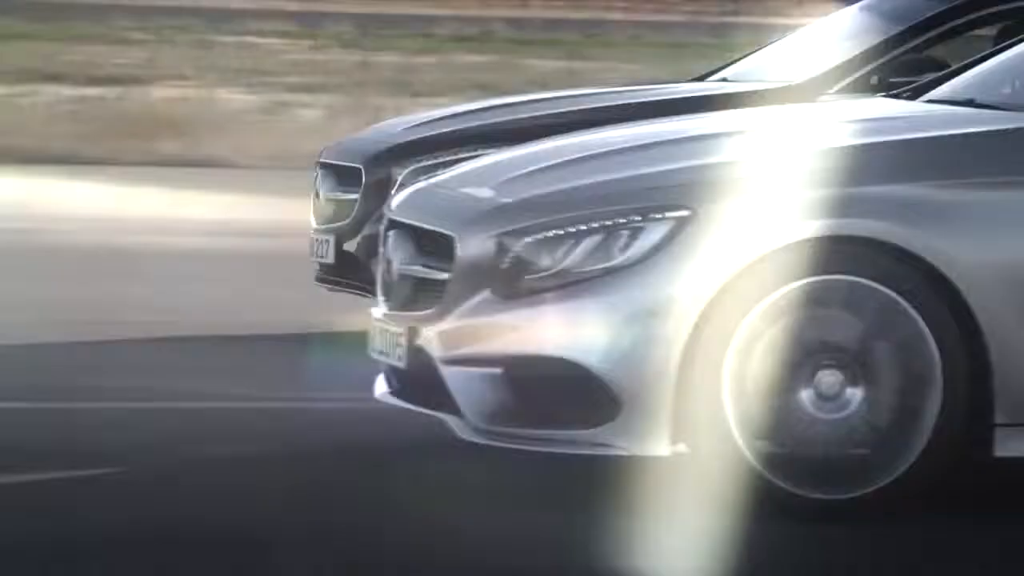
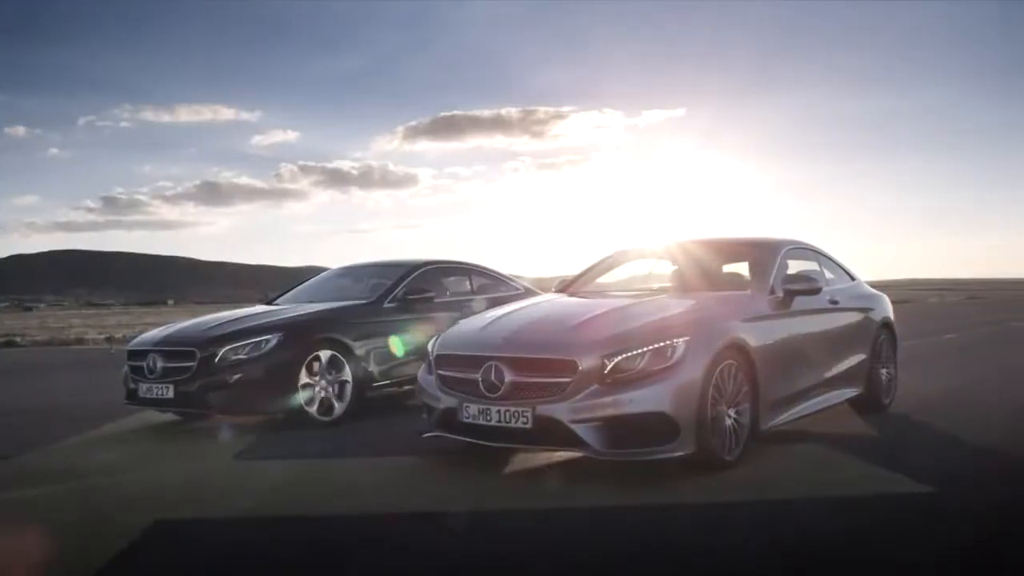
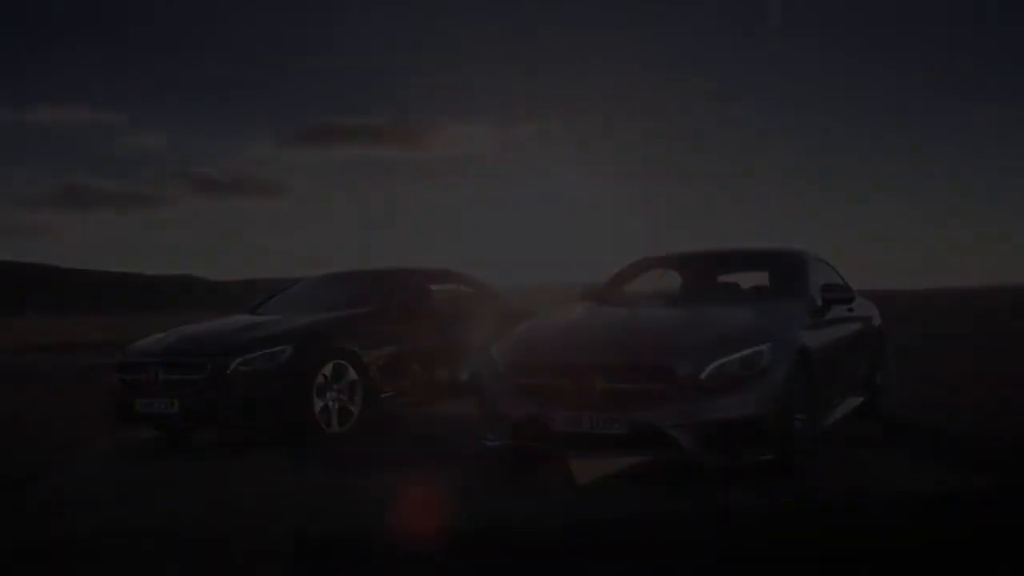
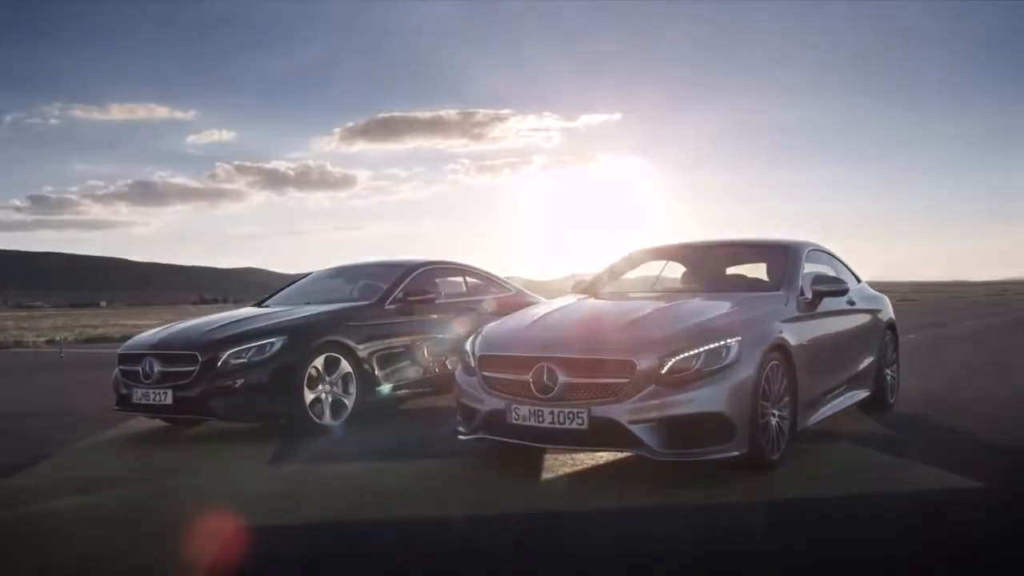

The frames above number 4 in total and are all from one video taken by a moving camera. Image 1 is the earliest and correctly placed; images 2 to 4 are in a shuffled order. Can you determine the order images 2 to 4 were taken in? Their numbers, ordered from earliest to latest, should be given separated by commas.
2, 4, 3
